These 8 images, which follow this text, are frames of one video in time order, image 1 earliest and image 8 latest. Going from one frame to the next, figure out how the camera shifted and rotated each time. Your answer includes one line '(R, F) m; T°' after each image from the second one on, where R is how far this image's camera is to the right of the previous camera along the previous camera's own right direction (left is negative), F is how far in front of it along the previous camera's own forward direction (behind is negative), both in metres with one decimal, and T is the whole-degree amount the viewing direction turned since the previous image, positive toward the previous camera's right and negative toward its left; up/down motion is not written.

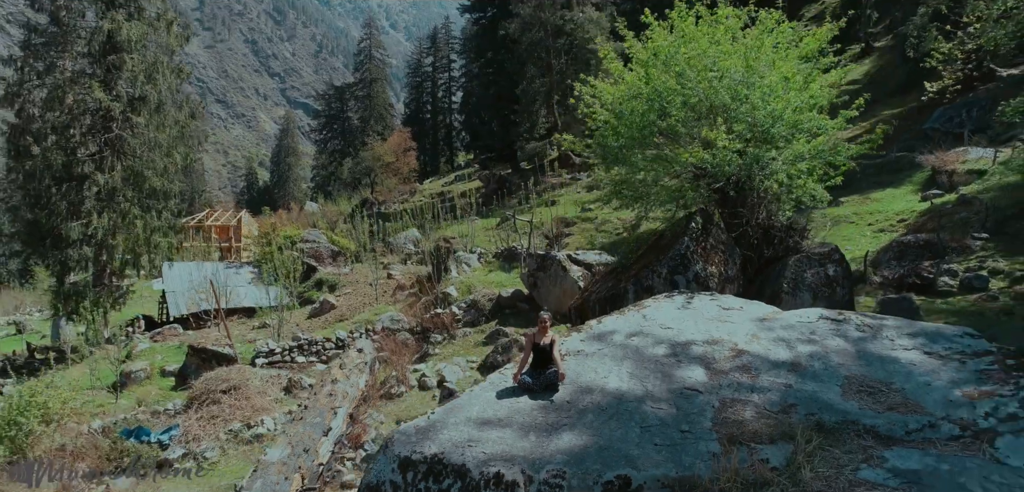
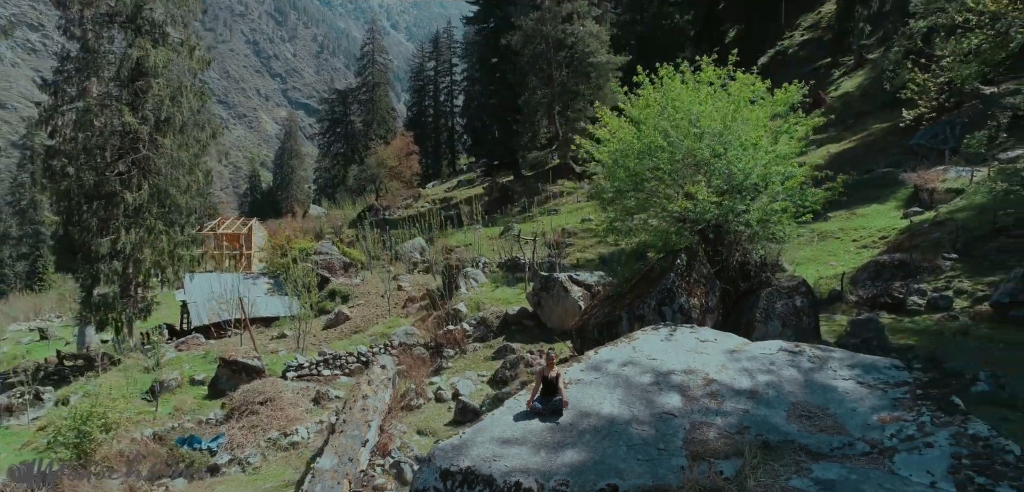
(-0.1, -1.1) m; 0°
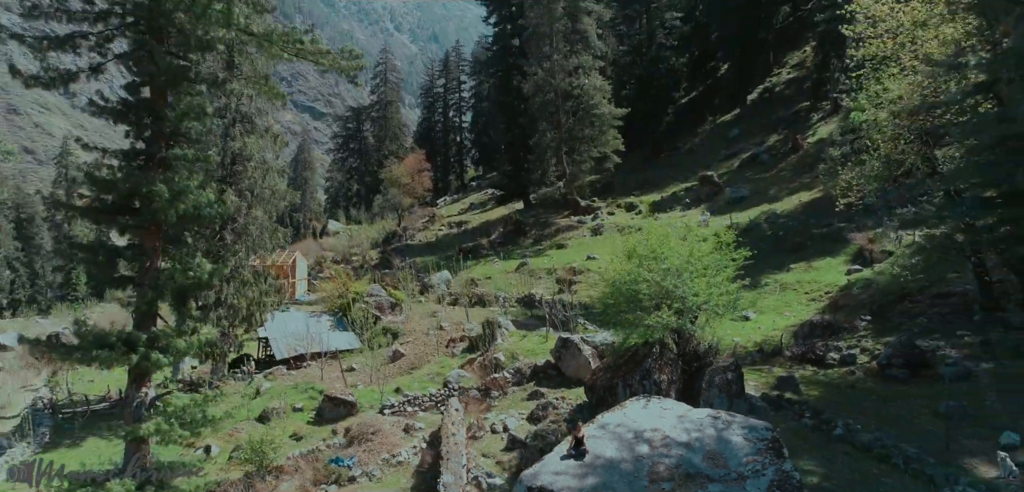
(-0.5, -5.1) m; 0°
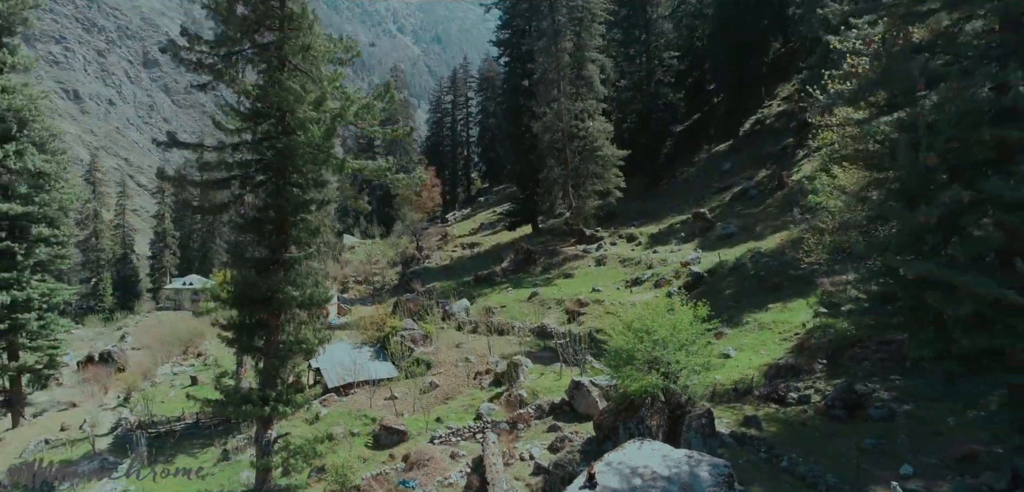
(-0.5, -4.5) m; 0°
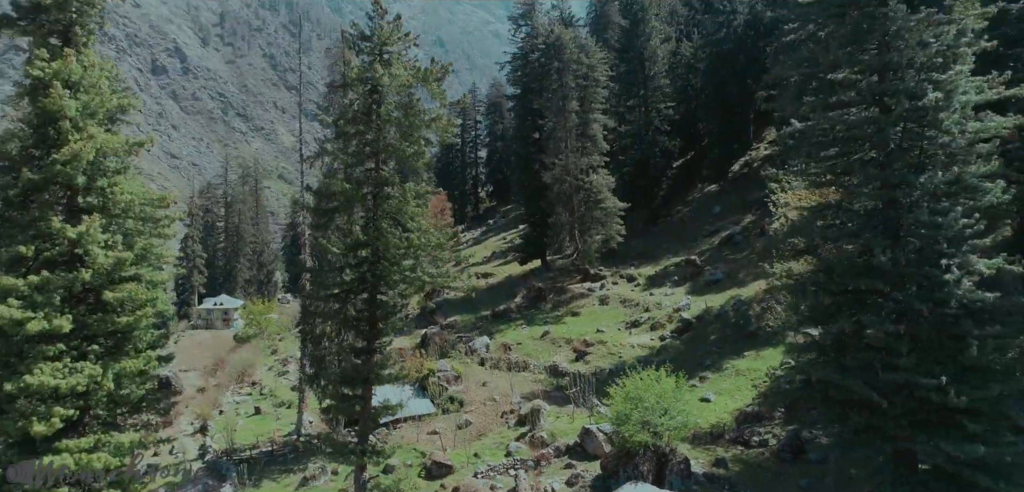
(-0.8, -6.4) m; 0°
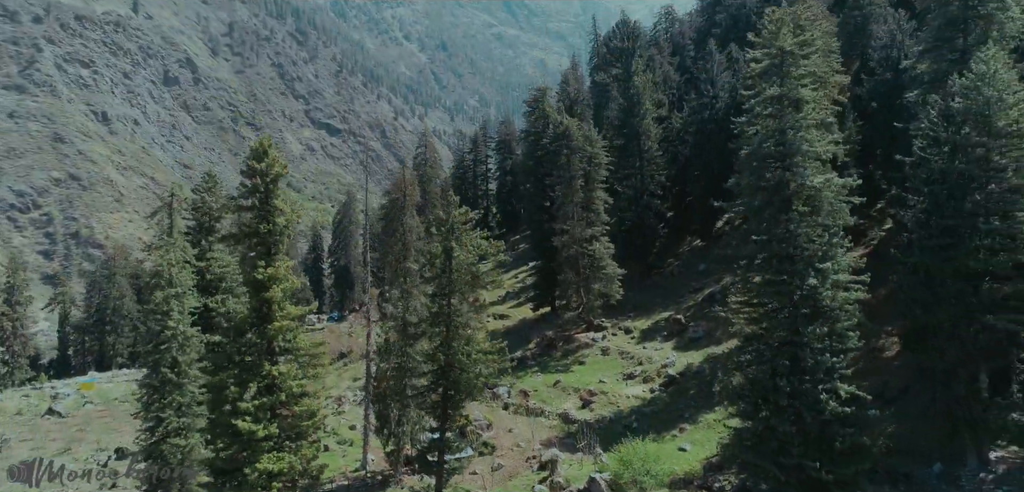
(-1.1, -10.9) m; 0°
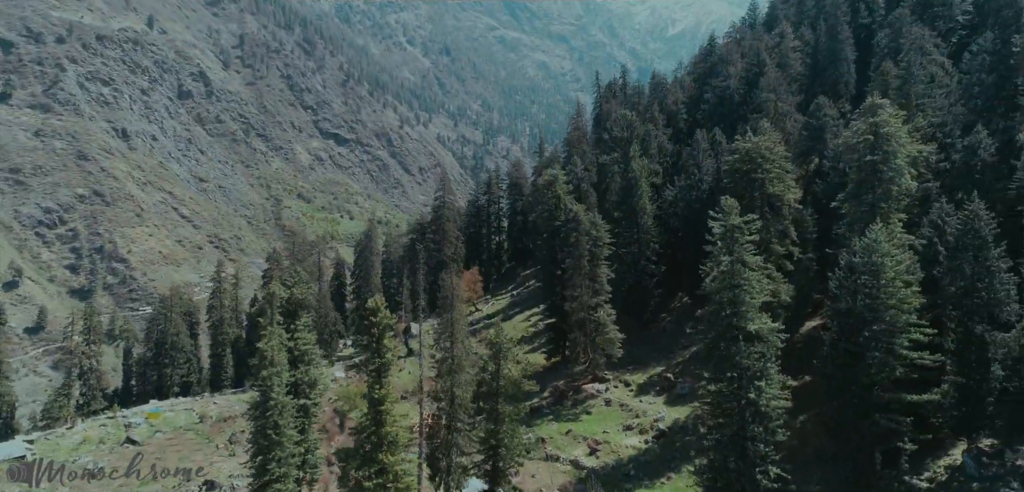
(-1.6, -13.9) m; 0°
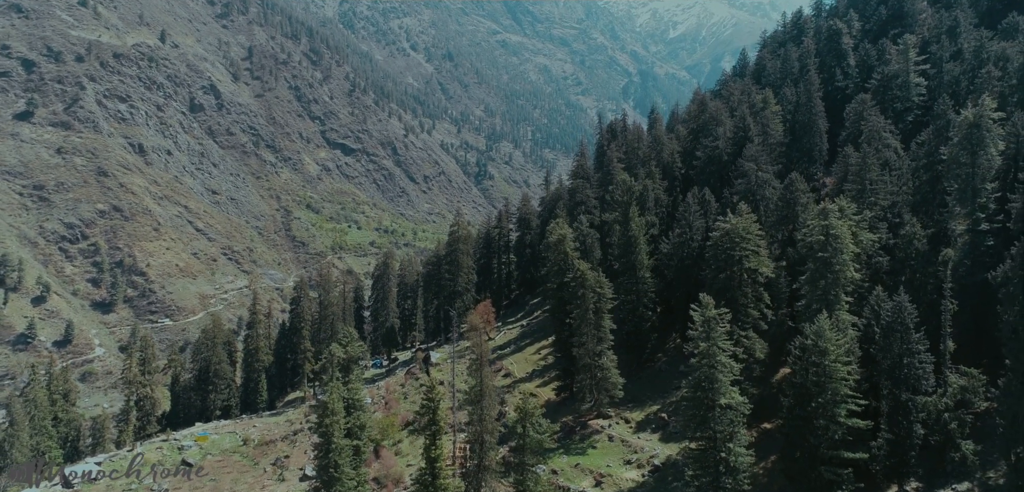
(-1.5, -12.8) m; 0°
